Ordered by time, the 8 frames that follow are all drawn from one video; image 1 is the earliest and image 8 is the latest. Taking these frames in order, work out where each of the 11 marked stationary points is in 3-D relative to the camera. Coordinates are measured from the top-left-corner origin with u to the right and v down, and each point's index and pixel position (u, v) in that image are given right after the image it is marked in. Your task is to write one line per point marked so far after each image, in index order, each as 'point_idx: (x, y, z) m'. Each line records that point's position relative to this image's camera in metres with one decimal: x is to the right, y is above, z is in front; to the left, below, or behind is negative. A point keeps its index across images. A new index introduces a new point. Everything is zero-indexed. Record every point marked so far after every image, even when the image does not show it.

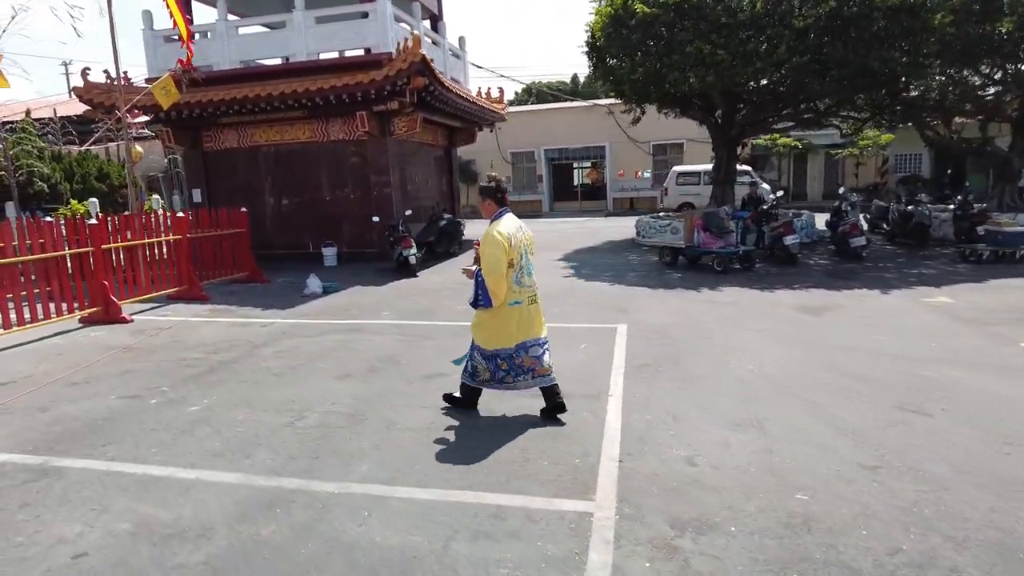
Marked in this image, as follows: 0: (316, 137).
0: (-3.8, +2.9, +12.8) m
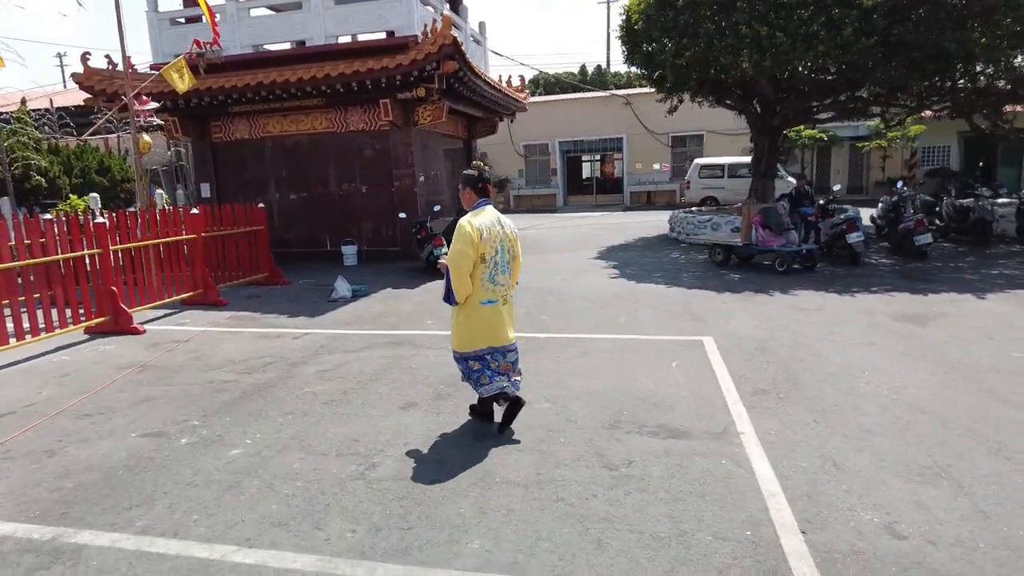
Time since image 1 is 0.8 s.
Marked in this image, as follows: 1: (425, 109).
0: (-3.2, +2.9, +11.9) m
1: (-1.5, +3.1, +11.6) m
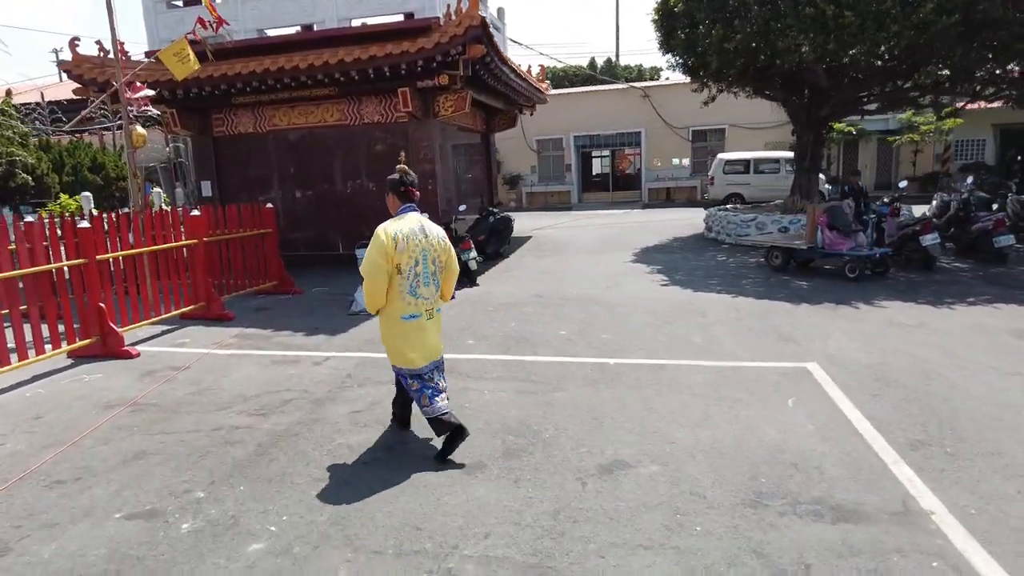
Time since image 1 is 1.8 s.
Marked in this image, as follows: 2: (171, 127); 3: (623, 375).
0: (-2.7, +2.8, +10.9) m
1: (-1.0, +3.0, +10.6) m
2: (-5.6, +2.6, +10.9) m
3: (+0.8, -0.6, +4.8) m
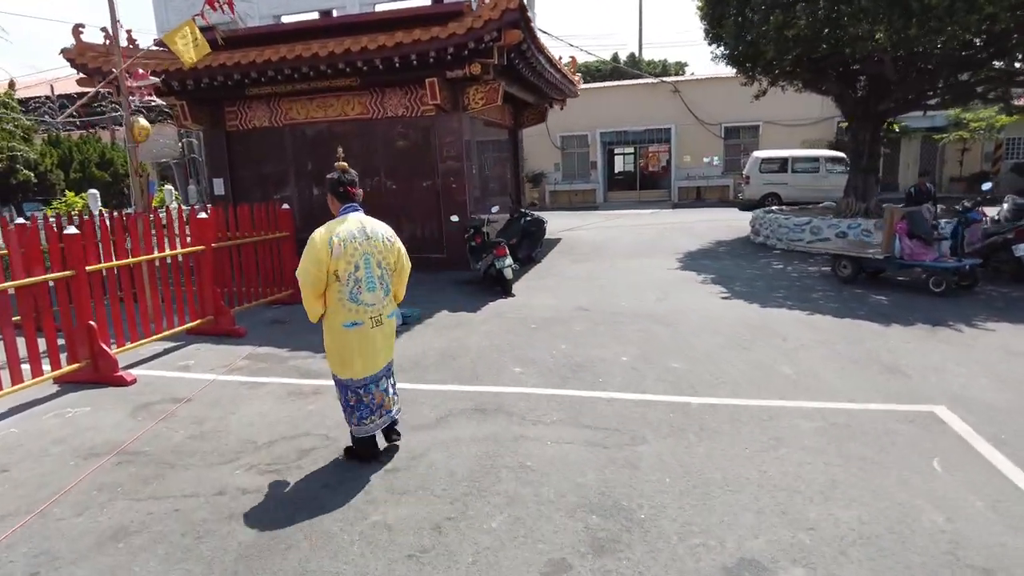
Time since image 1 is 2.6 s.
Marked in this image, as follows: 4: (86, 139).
0: (-2.2, +2.7, +10.1) m
1: (-0.5, +2.9, +9.7) m
2: (-5.1, +2.6, +10.2) m
3: (+1.2, -0.8, +4.0) m
4: (-9.3, +3.3, +14.6) m
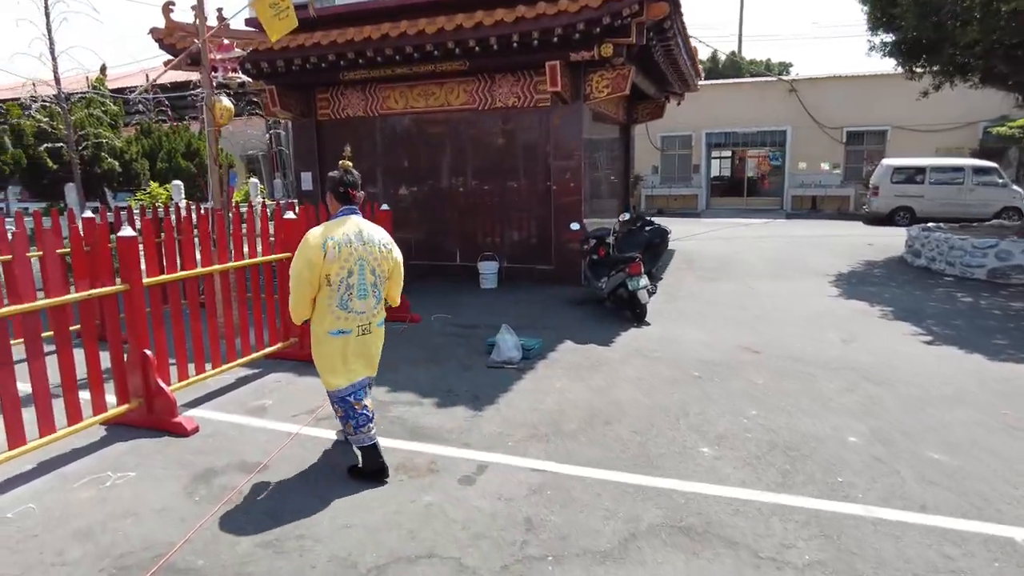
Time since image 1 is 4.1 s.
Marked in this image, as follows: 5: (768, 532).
0: (-0.5, +2.5, +8.9) m
1: (+1.1, +2.6, +8.3) m
2: (-3.4, +2.5, +9.2) m
3: (+2.1, -1.1, +2.4) m
4: (-7.1, +3.4, +14.1) m
5: (+1.1, -1.0, +2.8) m
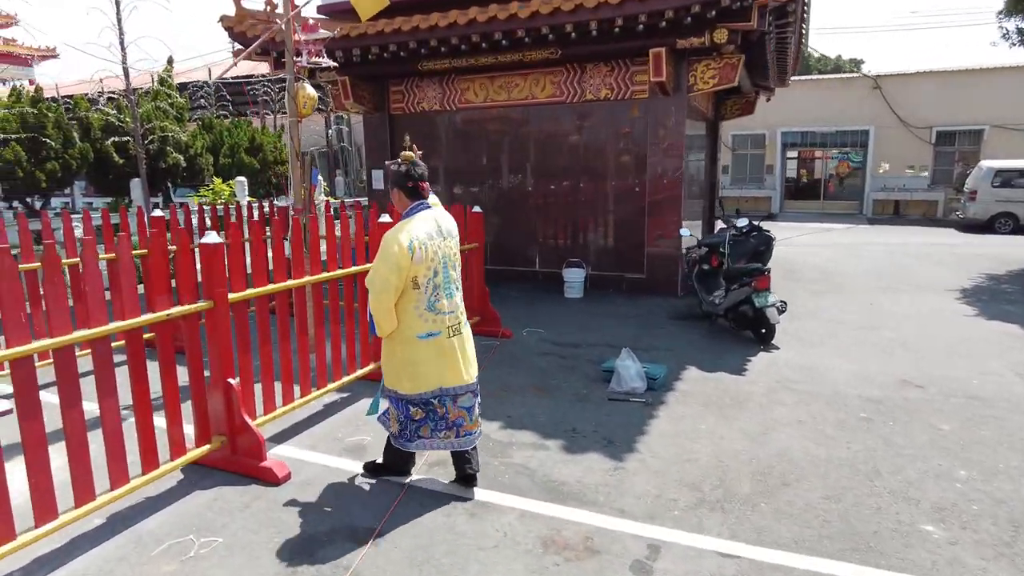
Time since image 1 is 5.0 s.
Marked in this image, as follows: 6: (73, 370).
0: (+0.6, +2.4, +8.2) m
1: (+2.2, +2.5, +7.5) m
2: (-2.2, +2.4, +8.7) m
3: (+2.7, -1.2, +1.5) m
4: (-5.6, +3.4, +13.7) m
5: (+1.8, -1.2, +2.0) m
6: (-1.7, -0.3, +2.6) m
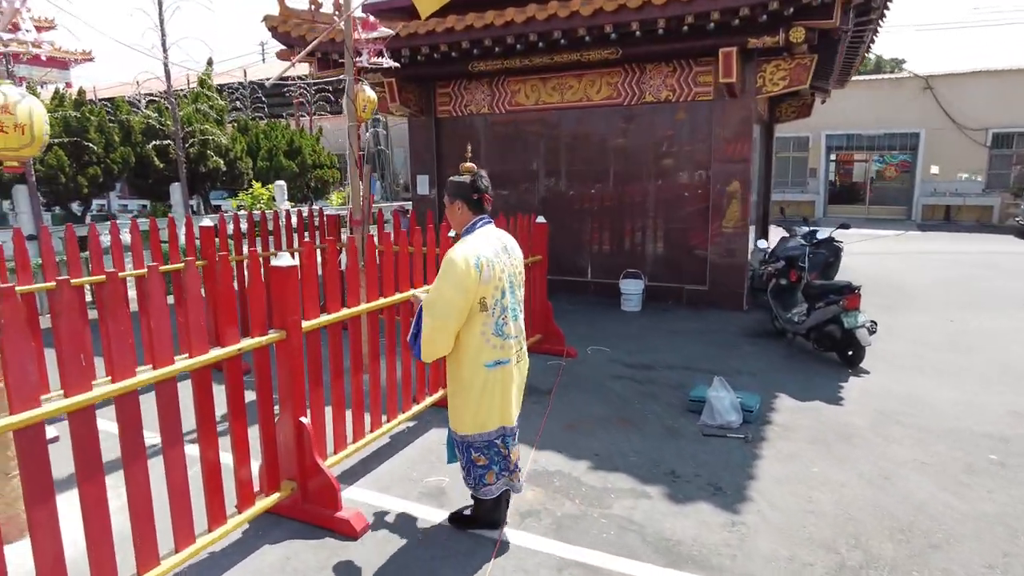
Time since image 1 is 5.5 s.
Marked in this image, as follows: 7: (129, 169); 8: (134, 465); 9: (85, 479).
0: (+1.3, +2.2, +7.7) m
1: (+2.8, +2.3, +7.0) m
2: (-1.5, +2.3, +8.4) m
3: (+3.1, -1.4, +1.0) m
4: (-4.8, +3.3, +13.5) m
5: (+2.2, -1.3, +1.5) m
6: (-1.3, -0.4, +2.3) m
7: (-6.5, +2.0, +11.3) m
8: (-1.3, -0.6, +2.3) m
9: (-1.4, -0.6, +2.1) m
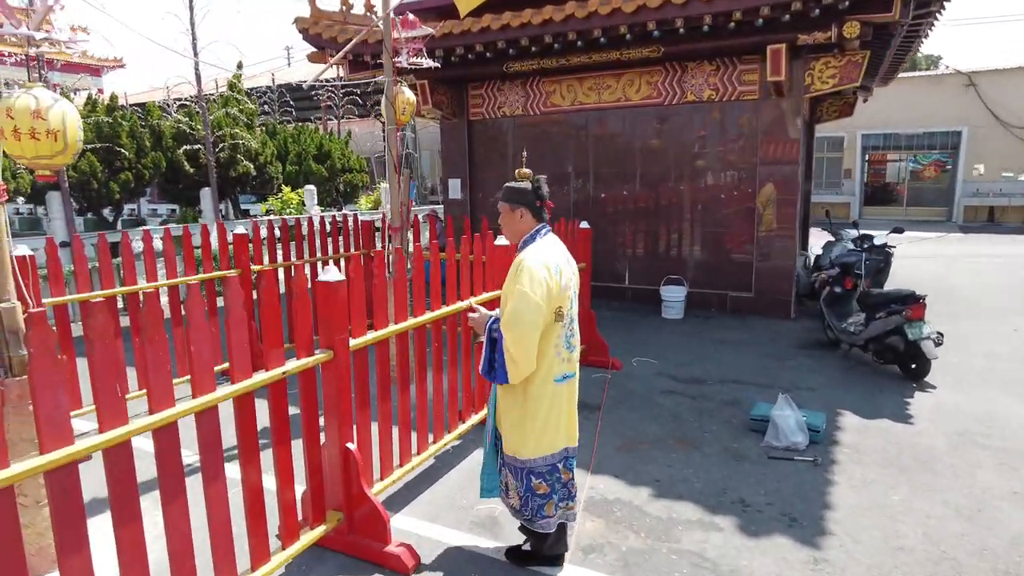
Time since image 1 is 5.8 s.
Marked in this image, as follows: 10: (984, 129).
0: (+1.7, +2.1, +7.5) m
1: (+3.2, +2.3, +6.7) m
2: (-1.1, +2.2, +8.2) m
3: (+3.3, -1.5, +0.7) m
4: (-4.2, +3.2, +13.4) m
5: (+2.4, -1.4, +1.2) m
6: (-1.0, -0.5, +2.1) m
7: (-6.0, +1.9, +11.3) m
8: (-1.1, -0.7, +2.1) m
9: (-1.1, -0.7, +1.9) m
10: (+12.8, +4.3, +18.1) m
